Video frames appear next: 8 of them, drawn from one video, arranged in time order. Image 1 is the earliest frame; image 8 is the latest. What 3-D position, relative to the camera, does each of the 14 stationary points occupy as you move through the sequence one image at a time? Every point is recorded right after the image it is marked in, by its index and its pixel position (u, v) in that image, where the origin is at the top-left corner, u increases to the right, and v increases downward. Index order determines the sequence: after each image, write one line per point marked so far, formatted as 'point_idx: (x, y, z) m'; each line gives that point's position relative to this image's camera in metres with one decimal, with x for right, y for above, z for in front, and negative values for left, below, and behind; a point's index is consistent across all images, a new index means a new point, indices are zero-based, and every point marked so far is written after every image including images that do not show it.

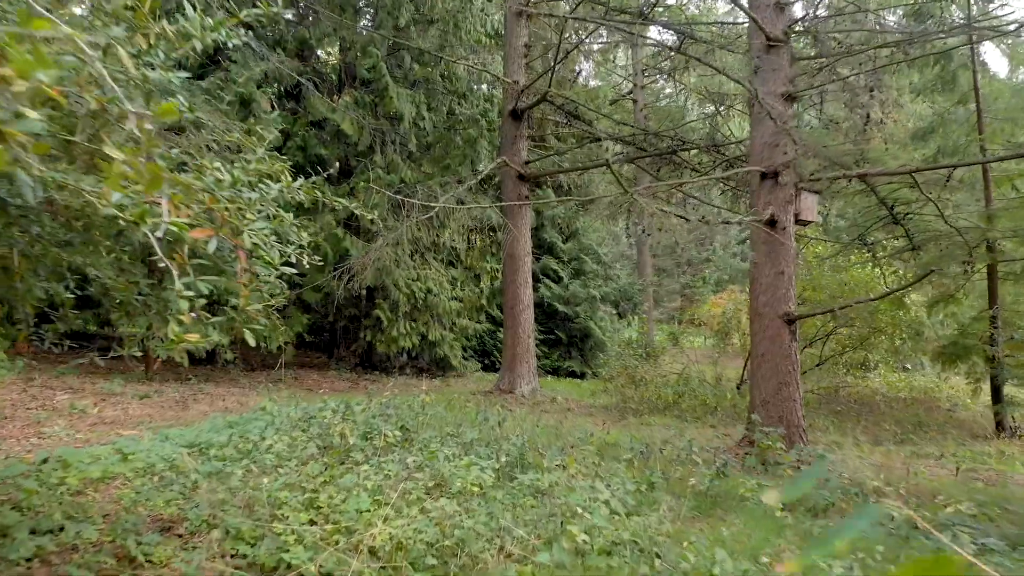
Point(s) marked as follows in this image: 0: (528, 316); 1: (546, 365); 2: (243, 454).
0: (+0.2, -0.4, +10.9) m
1: (+0.7, -1.7, +16.4) m
2: (-1.4, -0.9, +4.0) m
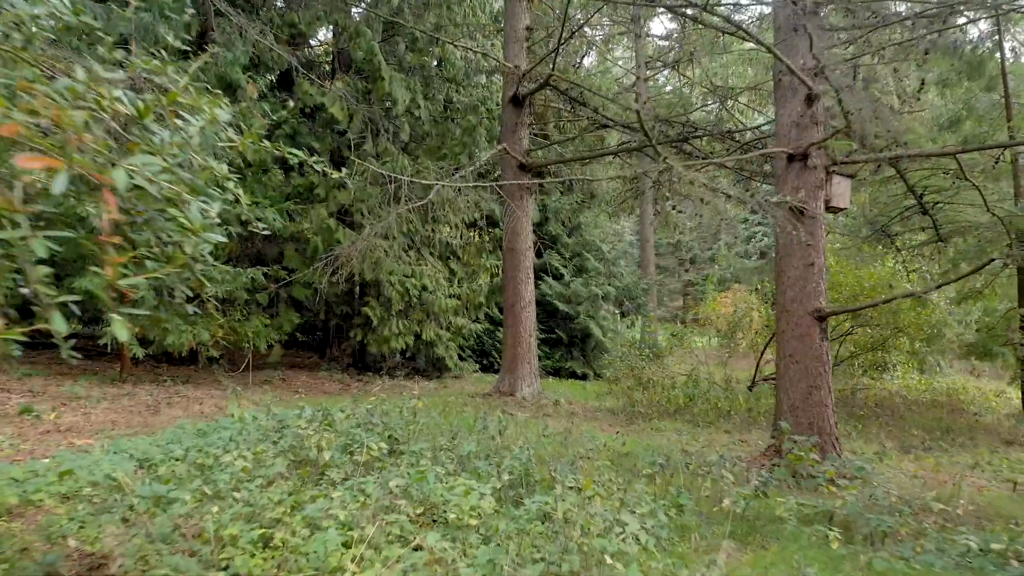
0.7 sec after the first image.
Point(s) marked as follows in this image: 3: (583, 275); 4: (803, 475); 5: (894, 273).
0: (+0.2, -0.3, +10.2) m
1: (+0.7, -1.6, +15.8) m
2: (-1.4, -0.8, +3.4) m
3: (+1.5, +0.3, +16.1) m
4: (+2.0, -1.3, +5.2) m
5: (+5.5, +0.2, +10.9) m
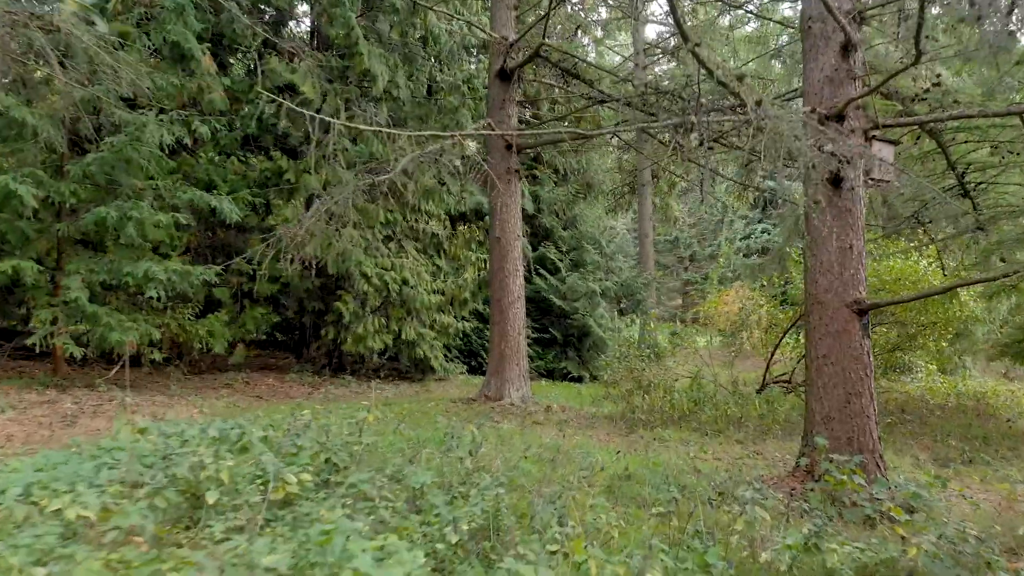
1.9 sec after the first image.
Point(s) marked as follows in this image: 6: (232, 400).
0: (+0.1, -0.3, +9.3) m
1: (+0.5, -1.5, +14.8) m
2: (-1.6, -0.8, +2.5) m
3: (+1.3, +0.4, +15.2) m
4: (+1.8, -1.2, +4.2) m
5: (+5.4, +0.3, +10.0) m
6: (-2.9, -1.2, +7.9) m
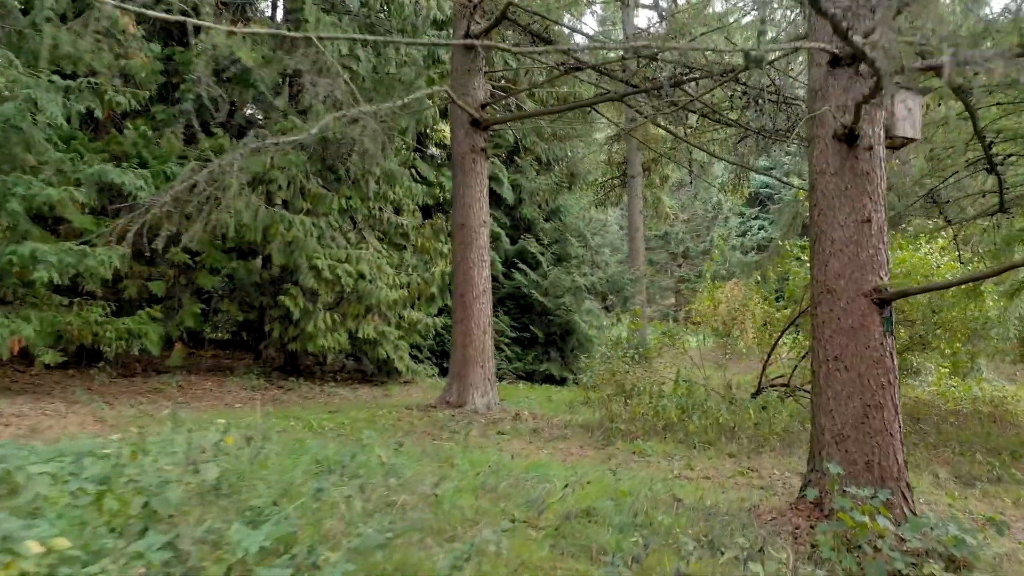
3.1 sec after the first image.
0: (-0.3, -0.2, +8.2) m
1: (+0.1, -1.5, +13.8) m
2: (-1.9, -0.7, +1.4) m
3: (+0.9, +0.4, +14.2) m
4: (+1.5, -1.1, +3.2) m
5: (+5.0, +0.4, +9.0) m
6: (-3.3, -1.1, +6.9) m
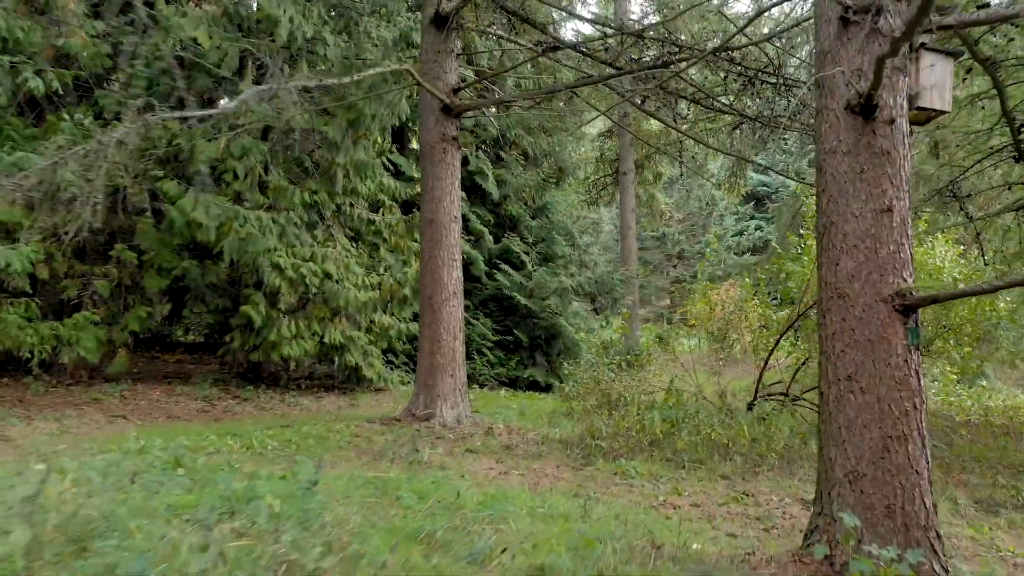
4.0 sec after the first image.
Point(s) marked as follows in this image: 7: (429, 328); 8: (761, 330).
0: (-0.6, -0.2, +7.5) m
1: (-0.2, -1.5, +13.1) m
2: (-2.1, -0.7, +0.7) m
3: (+0.6, +0.4, +13.4) m
4: (+1.2, -1.1, +2.5) m
5: (+4.7, +0.4, +8.3) m
6: (-3.6, -1.1, +6.2) m
7: (-0.8, -0.4, +7.5) m
8: (+3.0, -0.5, +9.2) m
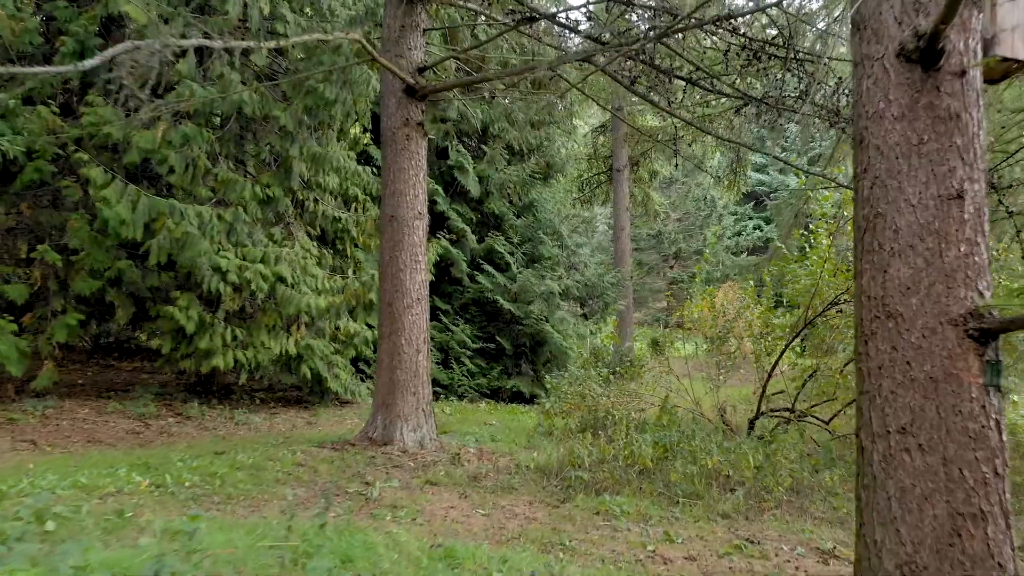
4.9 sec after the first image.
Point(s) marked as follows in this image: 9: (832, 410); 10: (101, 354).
0: (-0.8, -0.3, +6.6) m
1: (-0.4, -1.5, +12.2) m
2: (-2.4, -0.7, -0.2) m
3: (+0.4, +0.4, +12.5) m
4: (+1.0, -1.2, +1.6) m
5: (+4.5, +0.3, +7.4) m
6: (-3.8, -1.1, +5.3) m
7: (-1.1, -0.4, +6.6) m
8: (+2.8, -0.6, +8.3) m
9: (+3.5, -1.3, +8.2) m
10: (-6.8, -1.1, +12.6) m
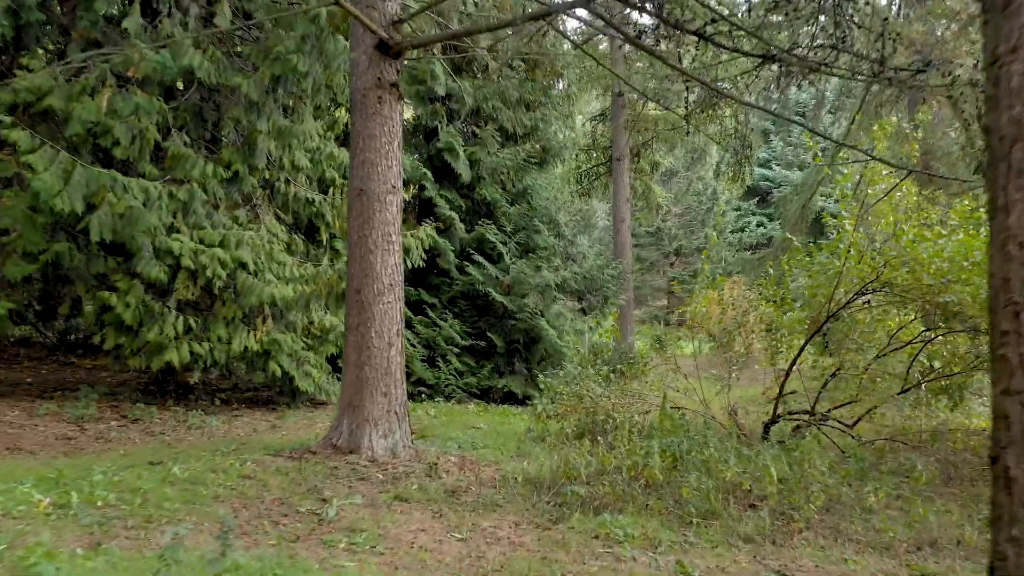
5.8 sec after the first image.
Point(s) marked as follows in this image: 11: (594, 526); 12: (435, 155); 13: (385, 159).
0: (-0.9, -0.1, +5.8) m
1: (-0.5, -1.4, +11.3) m
2: (-2.5, -0.6, -1.1) m
3: (+0.3, +0.5, +11.7) m
4: (+0.9, -1.1, +0.7) m
5: (+4.4, +0.4, +6.6) m
6: (-3.9, -1.0, +4.4) m
7: (-1.2, -0.3, +5.7) m
8: (+2.7, -0.5, +7.5) m
9: (+3.4, -1.2, +7.4) m
10: (-6.9, -1.0, +11.7) m
11: (+0.5, -1.4, +4.6) m
12: (-1.1, +2.0, +11.2) m
13: (-1.0, +1.0, +5.9) m
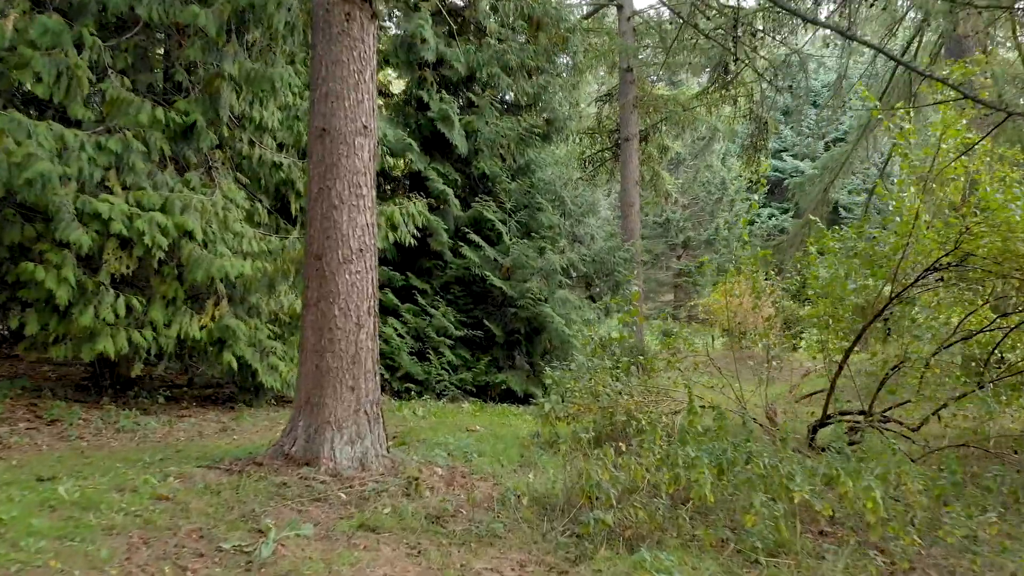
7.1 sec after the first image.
0: (-0.9, +0.1, +4.5) m
1: (-0.5, -1.2, +10.1) m
2: (-2.4, -0.4, -2.3) m
3: (+0.3, +0.7, +10.5) m
4: (+0.9, -0.9, -0.5) m
5: (+4.4, +0.6, +5.3) m
6: (-3.9, -0.8, +3.2) m
7: (-1.1, -0.1, +4.5) m
8: (+2.7, -0.3, +6.3) m
9: (+3.4, -1.0, +6.2) m
10: (-6.9, -0.8, +10.4) m
11: (+0.5, -1.2, +3.4) m
12: (-1.1, +2.2, +10.0) m
13: (-1.0, +1.2, +4.7) m
